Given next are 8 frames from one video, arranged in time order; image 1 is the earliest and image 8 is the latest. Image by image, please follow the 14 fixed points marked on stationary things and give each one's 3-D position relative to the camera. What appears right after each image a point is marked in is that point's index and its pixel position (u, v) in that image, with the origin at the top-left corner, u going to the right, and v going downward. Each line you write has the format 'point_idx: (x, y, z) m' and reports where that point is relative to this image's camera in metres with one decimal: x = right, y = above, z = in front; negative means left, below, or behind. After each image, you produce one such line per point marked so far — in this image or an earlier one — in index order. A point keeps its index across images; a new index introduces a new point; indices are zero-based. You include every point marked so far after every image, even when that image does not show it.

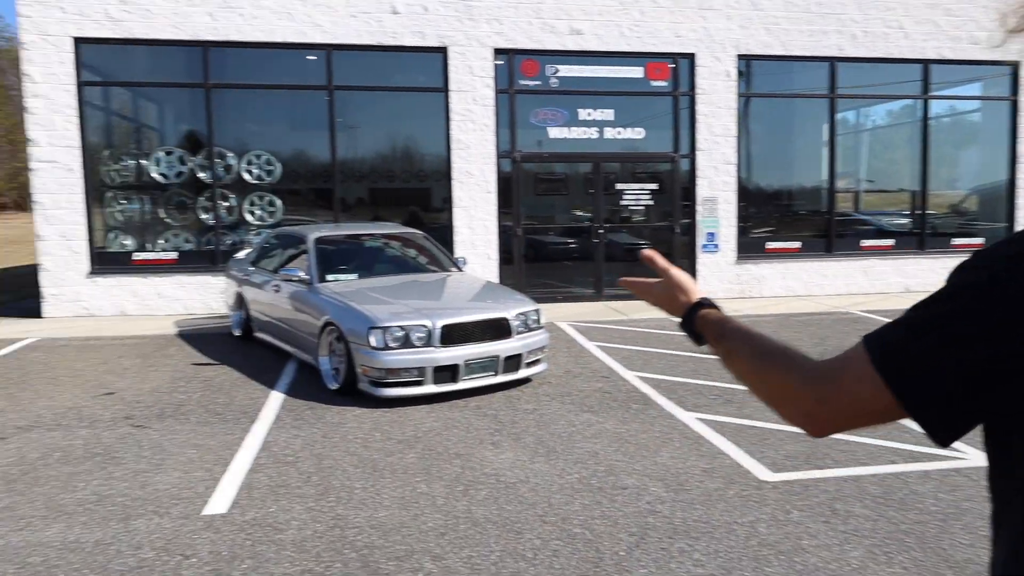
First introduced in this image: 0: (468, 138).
0: (-0.6, +2.3, +11.9) m
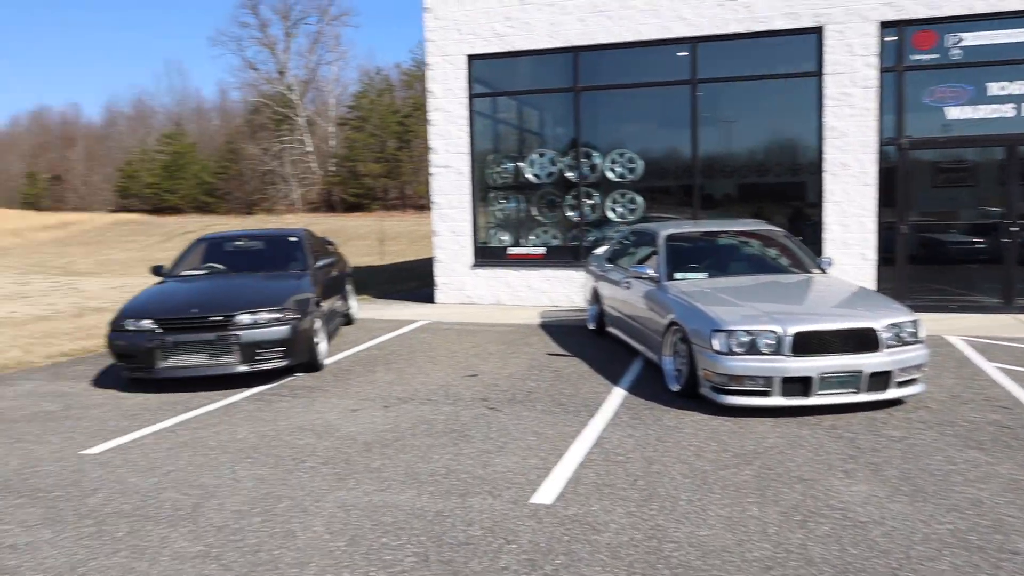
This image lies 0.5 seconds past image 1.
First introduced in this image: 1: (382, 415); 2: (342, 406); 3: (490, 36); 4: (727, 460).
0: (+4.6, +2.2, +10.7) m
1: (-1.1, -1.0, +6.3) m
2: (-1.4, -1.0, +6.6) m
3: (-0.3, +4.0, +12.4) m
4: (+1.4, -1.1, +5.1) m
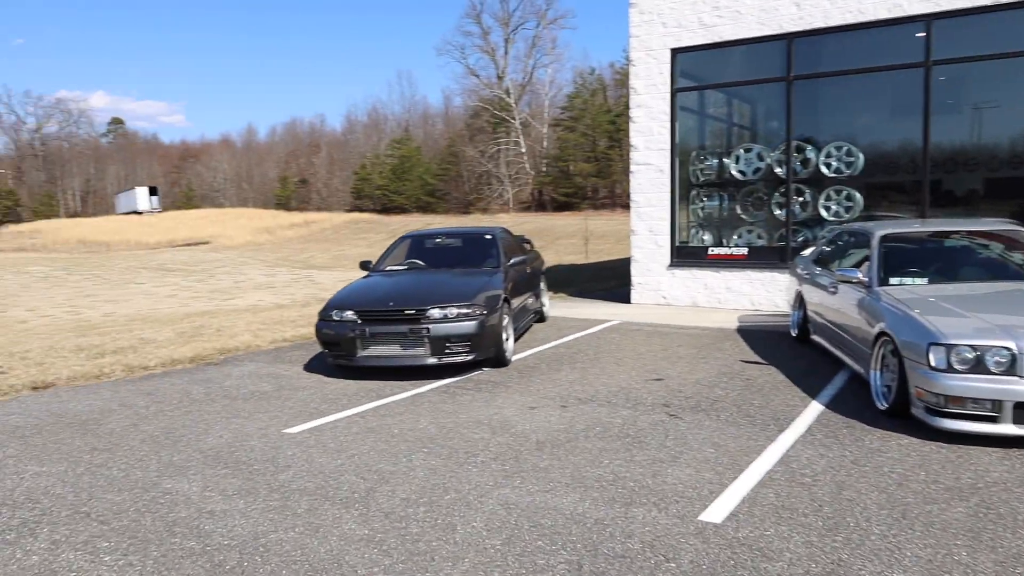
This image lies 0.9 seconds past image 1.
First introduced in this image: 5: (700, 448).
0: (+7.0, +2.1, +9.0) m
1: (+0.4, -1.0, +6.3) m
2: (+0.1, -1.0, +6.6) m
3: (+2.8, +4.0, +11.9) m
4: (+2.4, -1.2, +4.4) m
5: (+1.3, -1.1, +5.4) m
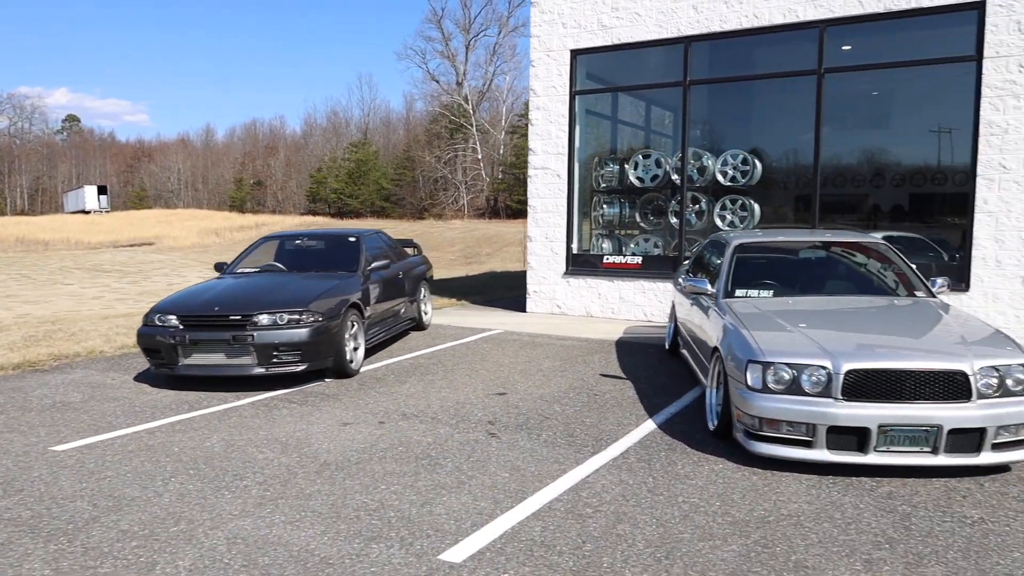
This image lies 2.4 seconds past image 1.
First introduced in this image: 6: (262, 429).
0: (+5.6, +1.9, +8.8) m
1: (-1.1, -1.1, +5.7) m
2: (-1.4, -1.0, +6.1) m
3: (+1.2, +3.8, +11.5) m
4: (+1.0, -1.2, +4.0) m
5: (-0.1, -1.1, +4.9) m
6: (-1.9, -1.0, +5.8) m
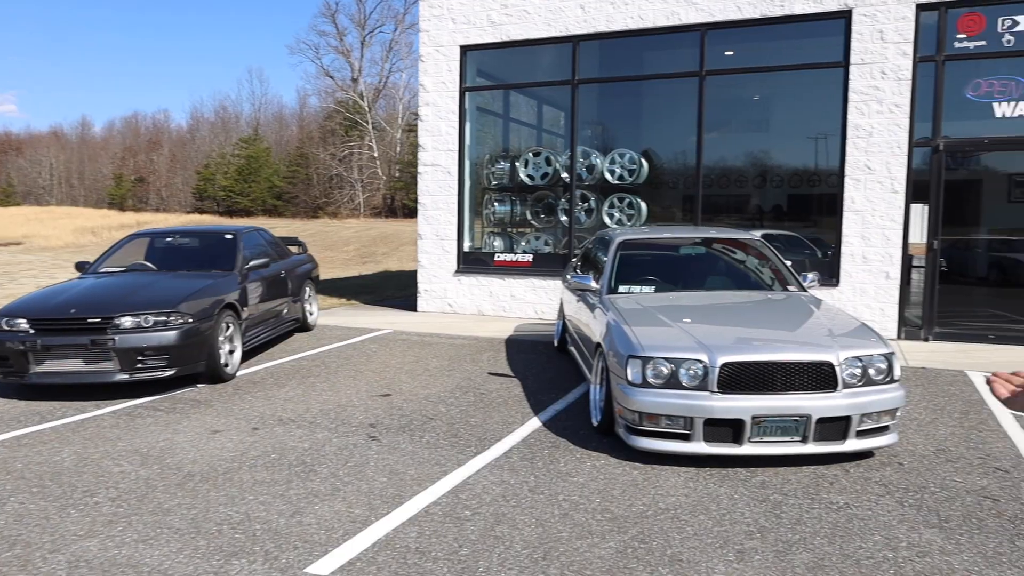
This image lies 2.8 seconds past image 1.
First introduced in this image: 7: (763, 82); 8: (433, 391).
0: (+4.3, +2.0, +9.3) m
1: (-1.9, -1.0, +5.4) m
2: (-2.2, -1.0, +5.7) m
3: (-0.4, +3.8, +11.4) m
4: (+0.4, -1.2, +4.0) m
5: (-0.8, -1.1, +4.7) m
6: (-2.7, -1.0, +5.4) m
7: (+3.2, +2.6, +10.0) m
8: (-0.7, -0.9, +6.8) m
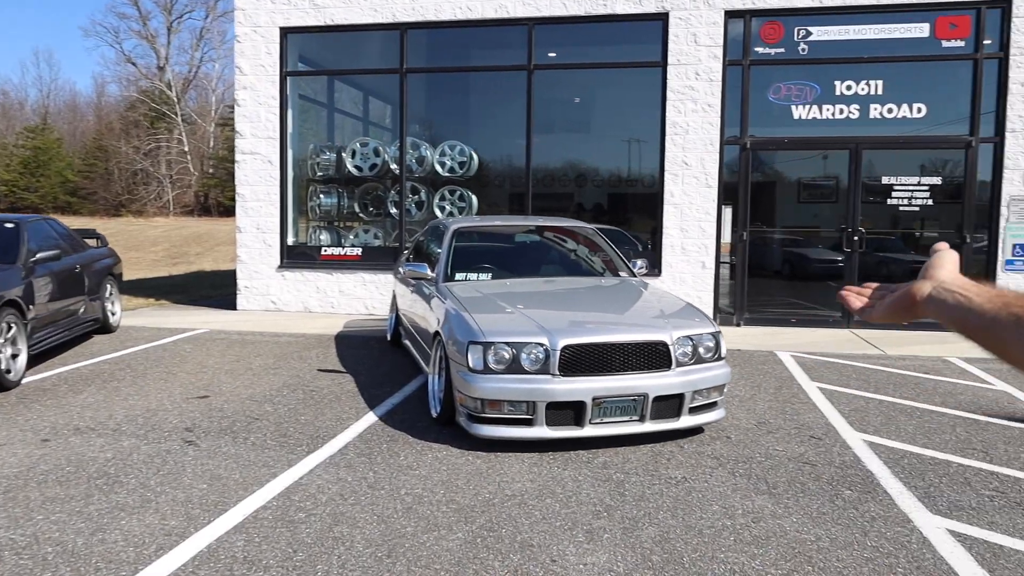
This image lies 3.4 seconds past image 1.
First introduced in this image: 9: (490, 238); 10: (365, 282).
0: (+2.2, +2.1, +9.8) m
1: (-2.9, -1.0, +4.7) m
2: (-3.3, -1.0, +4.9) m
3: (-2.9, +3.9, +10.9) m
4: (-0.3, -1.1, +3.8) m
5: (-1.7, -1.1, +4.2) m
6: (-3.7, -1.0, +4.5) m
7: (+1.0, +2.7, +10.2) m
8: (-2.0, -0.8, +6.3) m
9: (-0.2, +0.4, +7.0) m
10: (-2.0, +0.1, +10.7) m
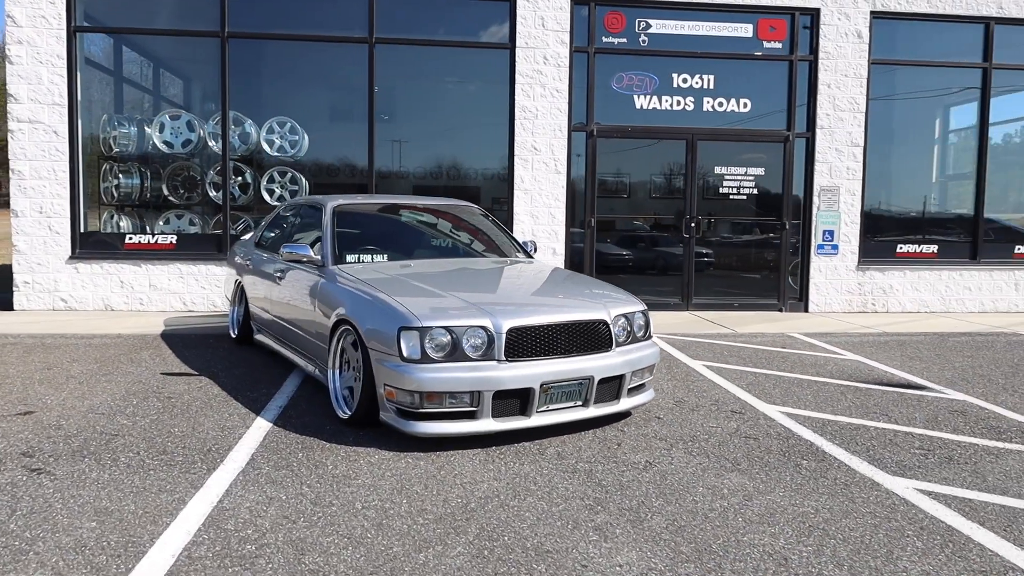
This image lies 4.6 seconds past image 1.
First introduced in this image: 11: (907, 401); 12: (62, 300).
0: (+0.3, +2.2, +9.7) m
1: (-3.1, -0.9, +3.3) m
2: (-3.5, -0.9, +3.4) m
3: (-4.9, +4.0, +9.3) m
4: (-0.4, -1.0, +3.2) m
5: (-1.8, -1.0, +3.2) m
6: (-3.8, -0.9, +2.9) m
7: (-1.0, +2.9, +9.7) m
8: (-2.7, -0.7, +5.1) m
9: (-1.1, +0.6, +6.4) m
10: (-3.9, +0.2, +9.4) m
11: (+2.8, -0.8, +5.6) m
12: (-5.3, -0.1, +9.3) m
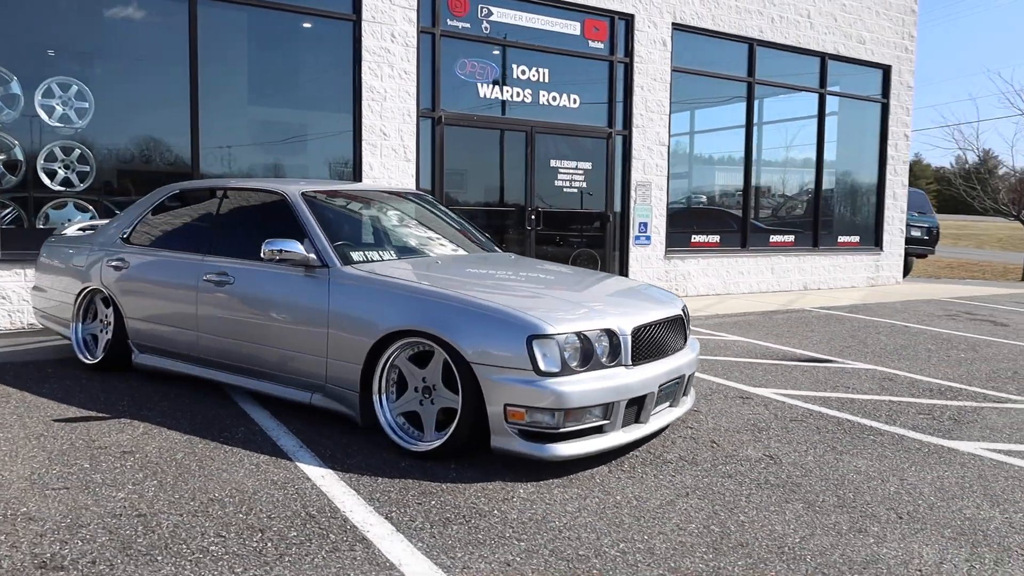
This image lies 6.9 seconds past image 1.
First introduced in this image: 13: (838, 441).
0: (-1.5, +2.3, +8.9) m
1: (-1.8, -1.0, +1.8) m
2: (-2.2, -1.0, +1.6) m
3: (-6.1, +3.8, +6.3) m
4: (+0.8, -1.0, +2.8) m
5: (-0.5, -1.0, +2.2) m
6: (-2.2, -1.1, +1.1) m
7: (-2.7, +2.8, +8.4) m
8: (-2.2, -0.8, +3.5) m
9: (-1.3, +0.5, +5.3) m
10: (-5.1, 0.0, +6.8) m
11: (+2.6, -0.7, +6.2) m
12: (-6.3, -0.3, +6.2) m
13: (+1.8, -0.9, +4.4) m
